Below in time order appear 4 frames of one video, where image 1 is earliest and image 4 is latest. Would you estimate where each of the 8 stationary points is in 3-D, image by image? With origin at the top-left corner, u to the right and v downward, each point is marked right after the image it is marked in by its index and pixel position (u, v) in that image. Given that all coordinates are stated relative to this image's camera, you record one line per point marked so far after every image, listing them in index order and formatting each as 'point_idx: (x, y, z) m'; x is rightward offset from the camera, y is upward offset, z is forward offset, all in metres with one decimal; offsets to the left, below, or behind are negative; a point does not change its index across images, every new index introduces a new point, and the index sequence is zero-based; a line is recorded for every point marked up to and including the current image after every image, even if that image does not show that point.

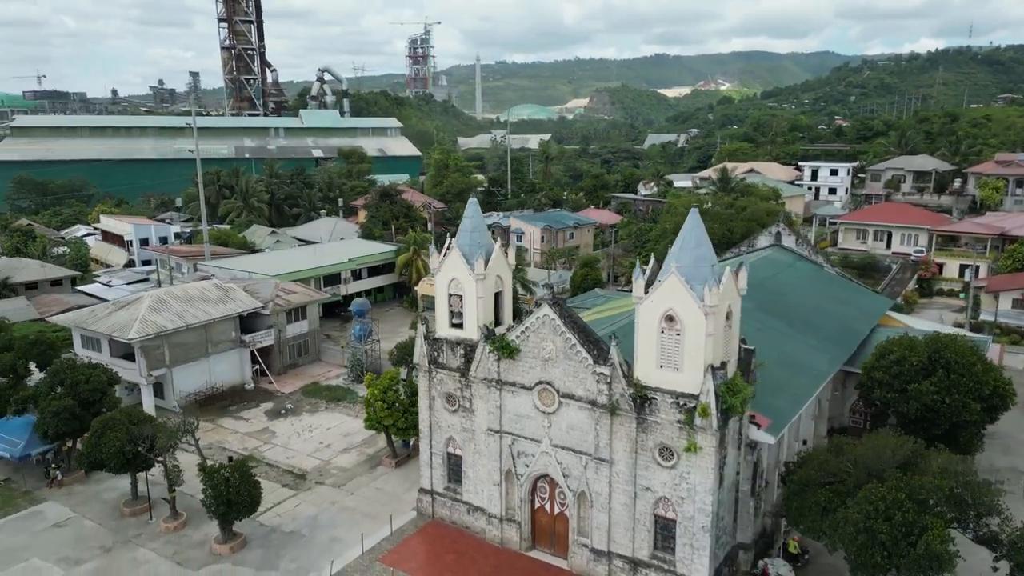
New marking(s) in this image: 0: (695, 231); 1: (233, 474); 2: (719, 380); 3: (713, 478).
0: (+3.6, +1.1, +14.3) m
1: (-6.5, -4.4, +17.0) m
2: (+3.9, -1.8, +13.7) m
3: (+3.9, -3.7, +14.1) m
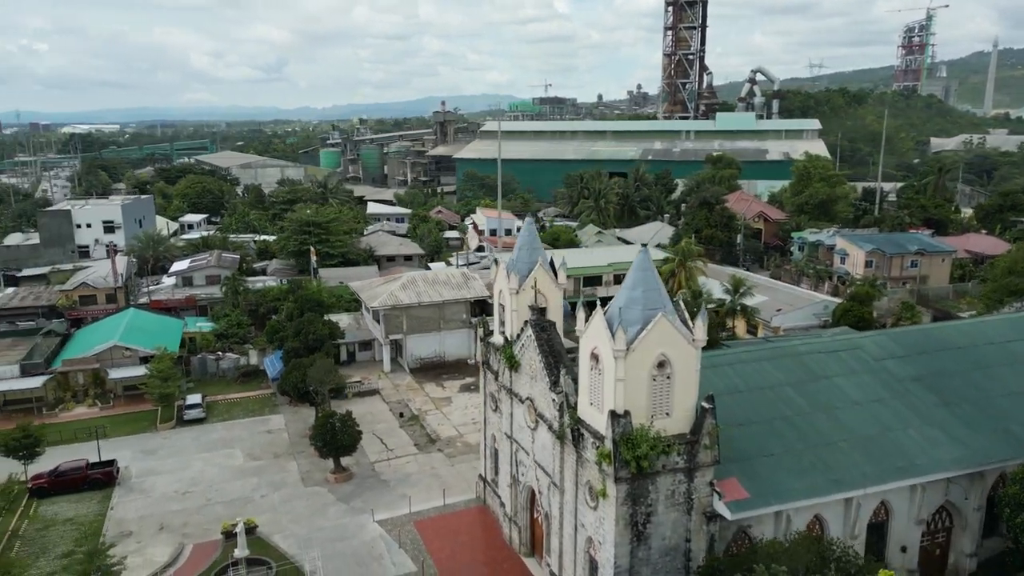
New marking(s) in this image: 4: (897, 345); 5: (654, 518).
0: (+2.4, +0.3, +13.5) m
1: (-5.1, -4.0, +21.6) m
2: (+1.9, -2.5, +13.0) m
3: (+1.9, -4.5, +13.4) m
4: (+10.1, -1.5, +19.0) m
5: (+2.7, -4.3, +13.6) m
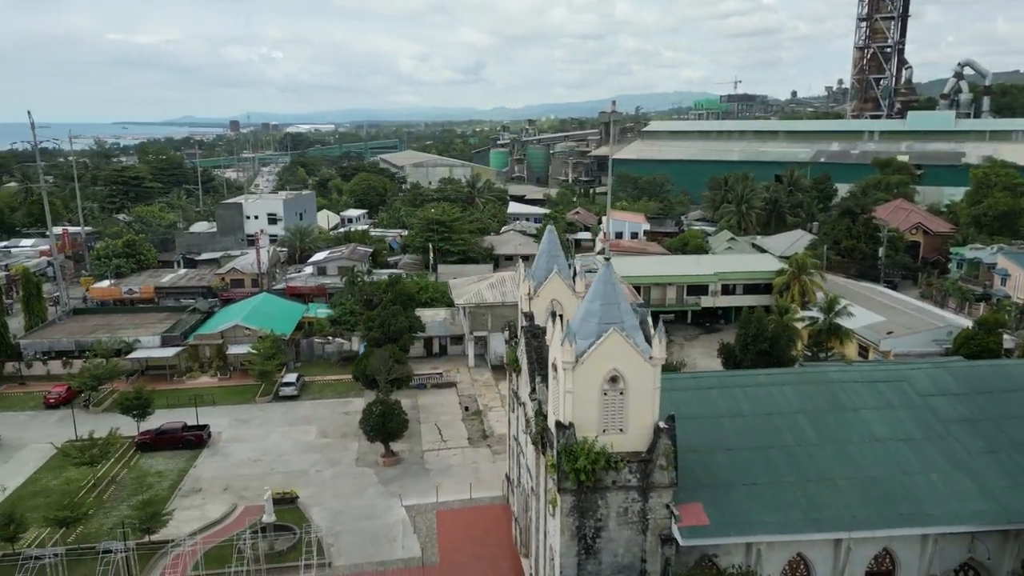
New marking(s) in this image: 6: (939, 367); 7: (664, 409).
0: (+1.6, +0.1, +13.5) m
1: (-3.9, -3.9, +23.1) m
2: (+0.9, -2.7, +13.1) m
3: (+0.9, -4.7, +13.4) m
4: (+10.3, -2.2, +17.0) m
5: (+1.7, -4.6, +13.5) m
6: (+10.3, -1.9, +17.5) m
7: (+3.3, -2.6, +15.9) m
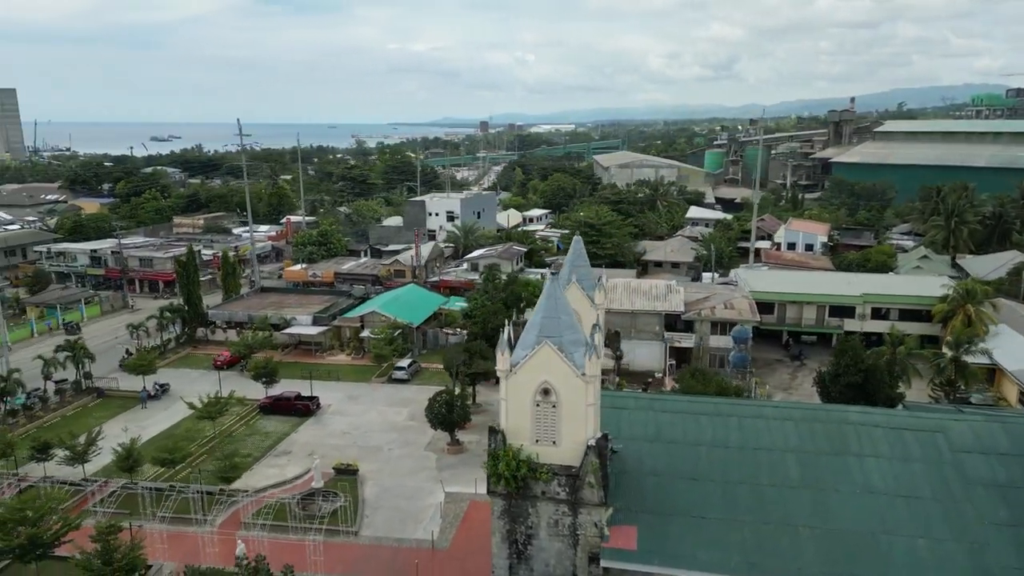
0: (+0.6, -0.2, +13.7) m
1: (-2.0, -3.8, +24.6) m
2: (-0.3, -2.9, +13.6) m
3: (-0.3, -4.9, +13.9) m
4: (+9.8, -3.0, +14.5) m
5: (+0.4, -4.8, +13.8) m
6: (+9.9, -2.8, +15.0) m
7: (+2.8, -3.0, +15.5) m
